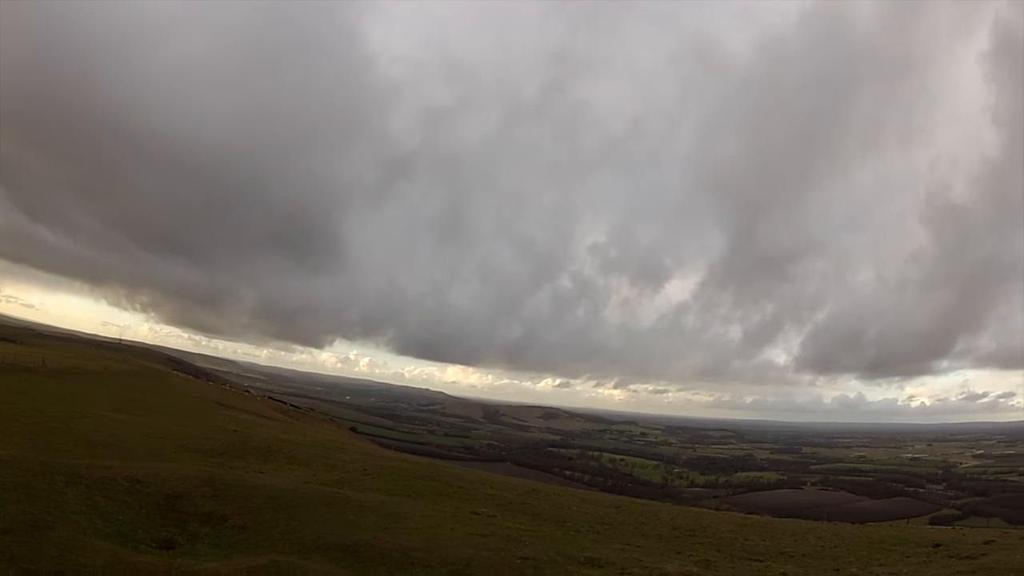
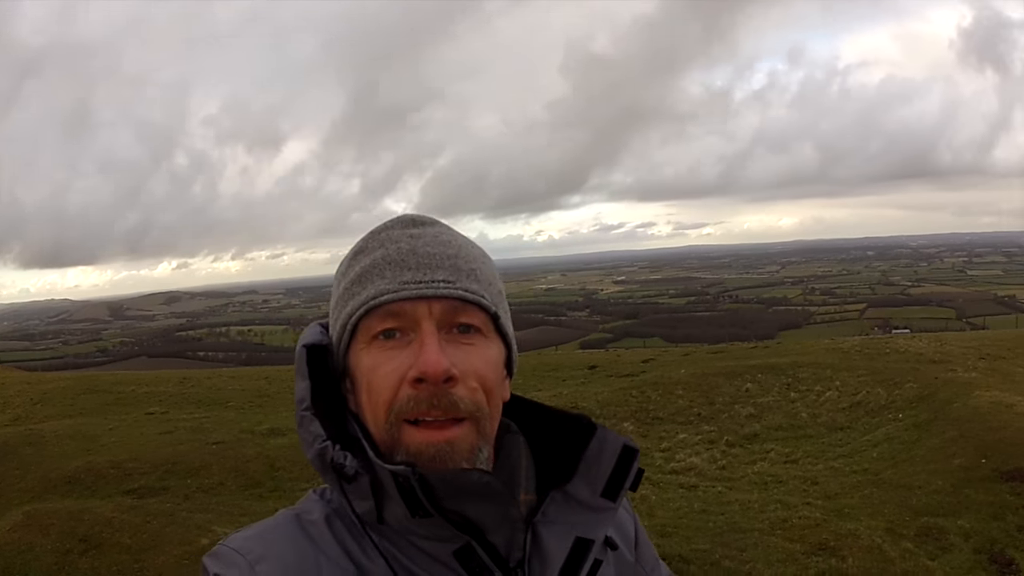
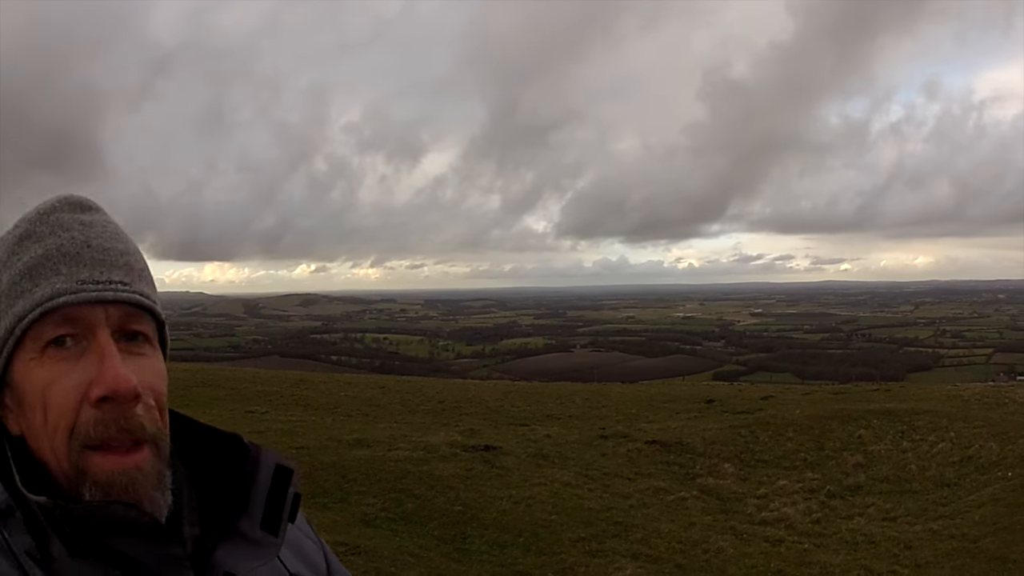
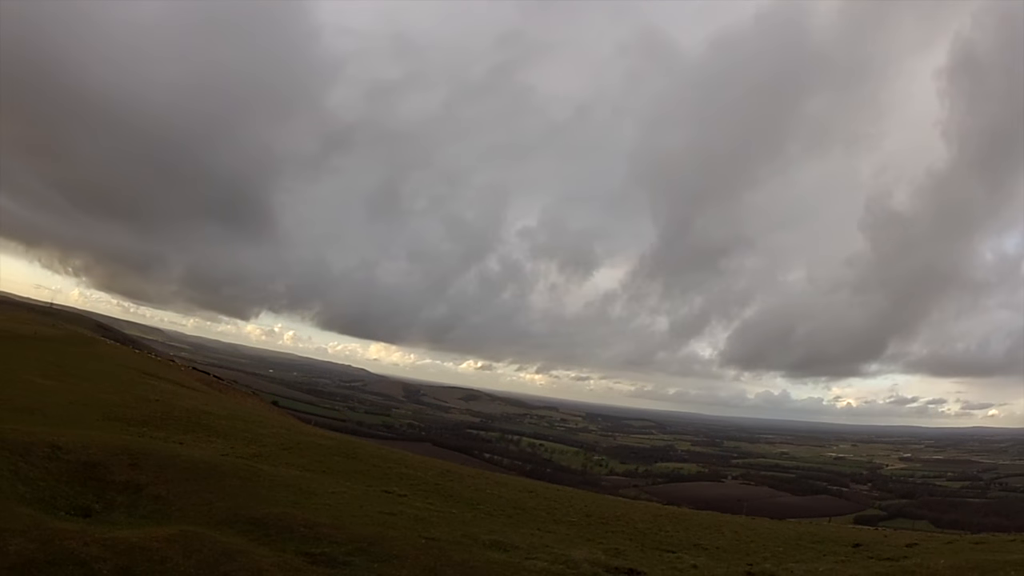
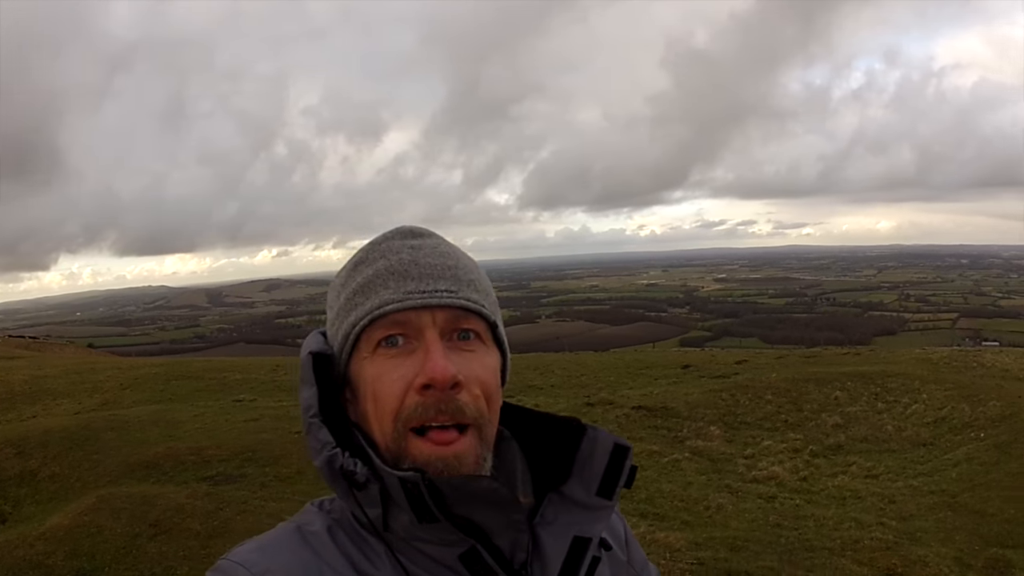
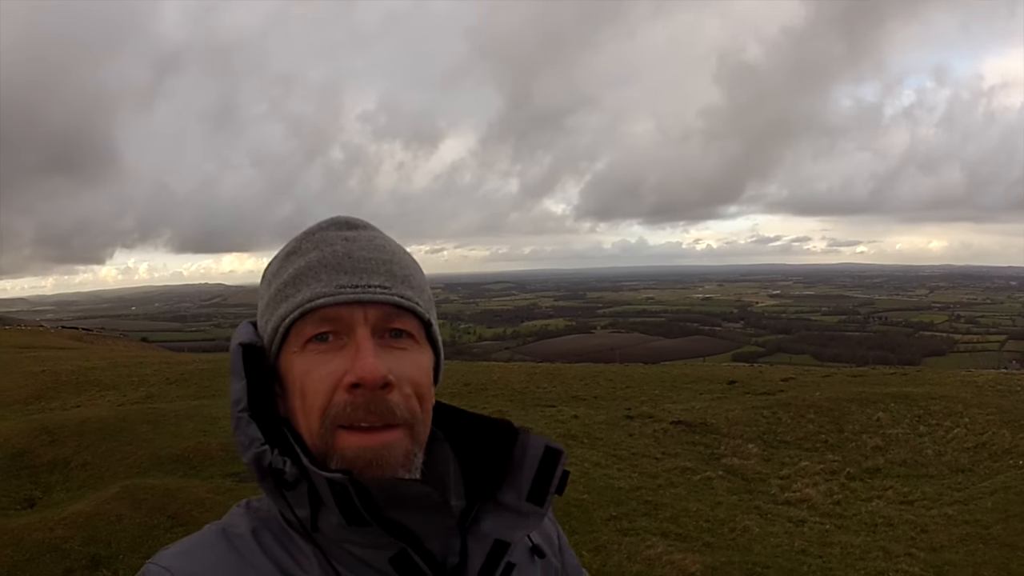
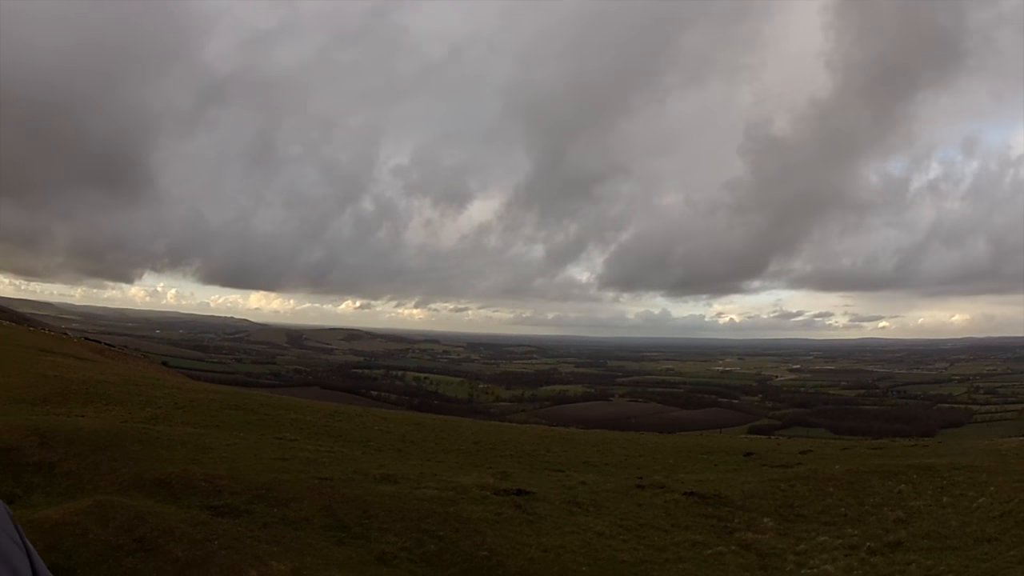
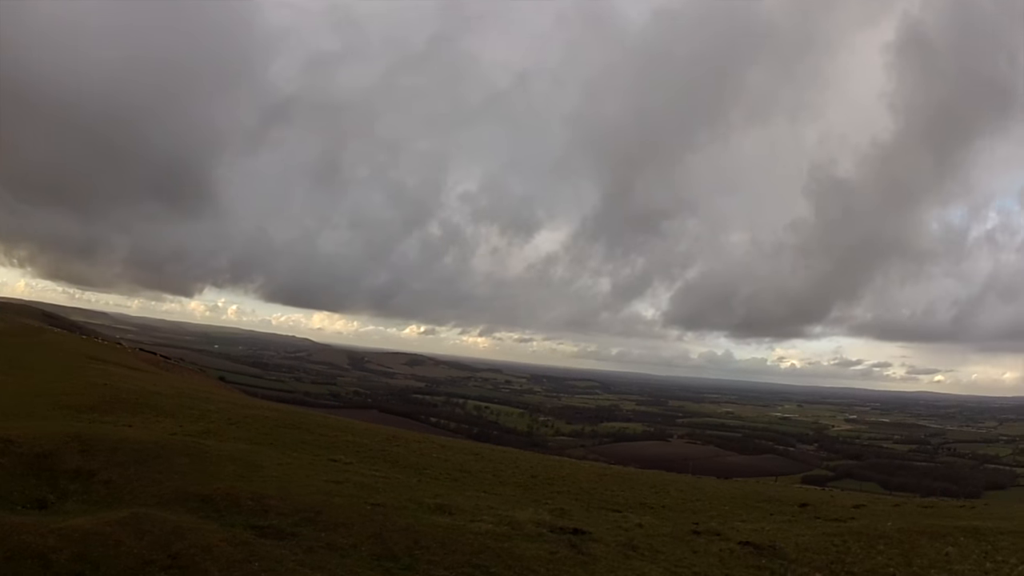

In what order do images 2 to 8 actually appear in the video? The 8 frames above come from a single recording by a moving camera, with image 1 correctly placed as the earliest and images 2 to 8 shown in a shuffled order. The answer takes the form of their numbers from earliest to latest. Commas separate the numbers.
4, 8, 7, 3, 6, 5, 2
